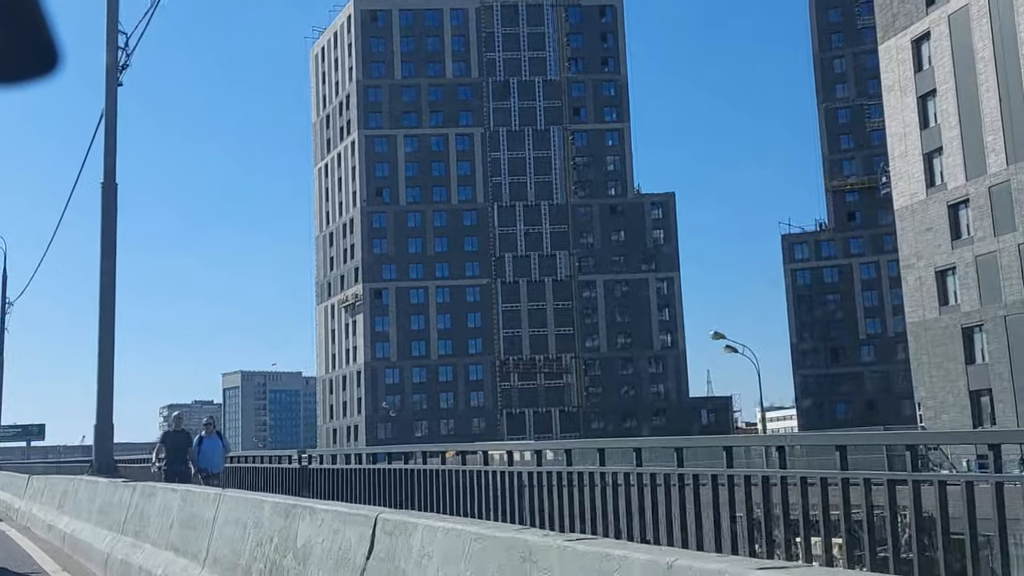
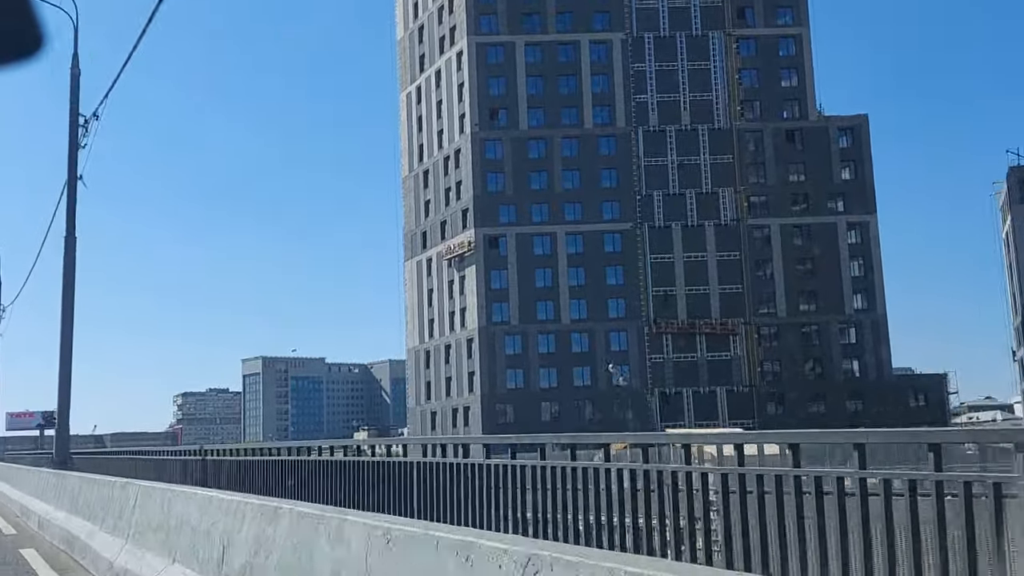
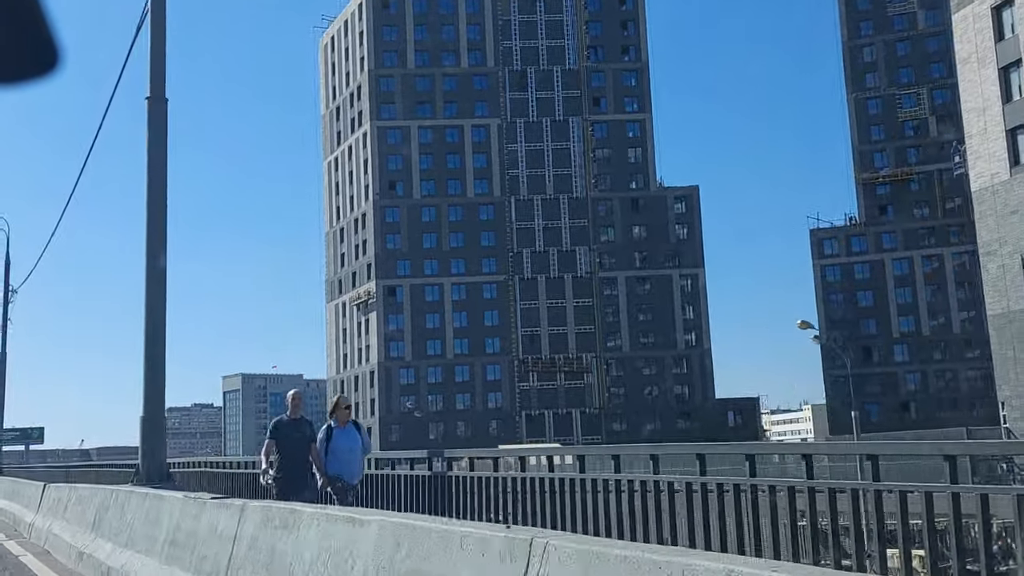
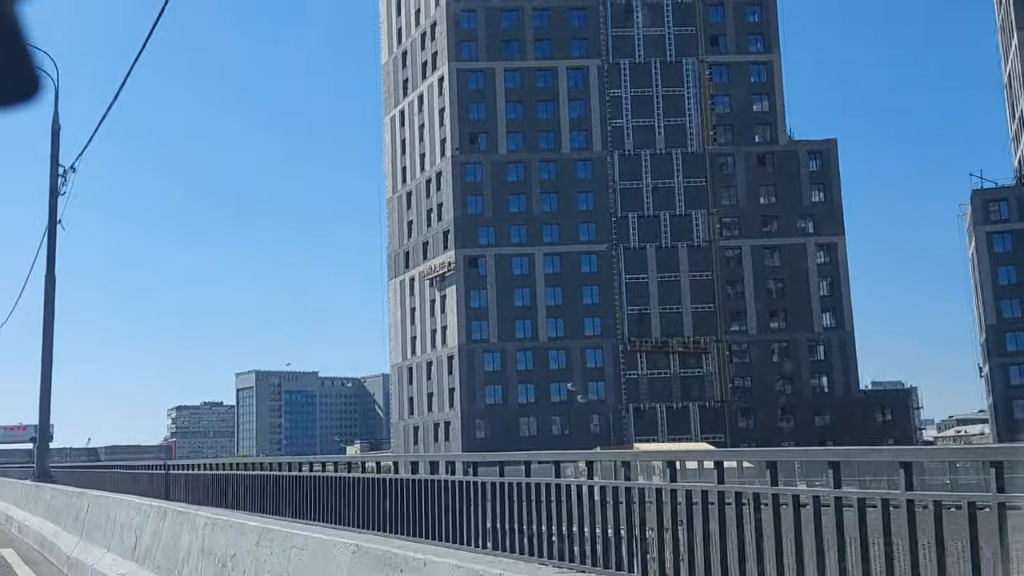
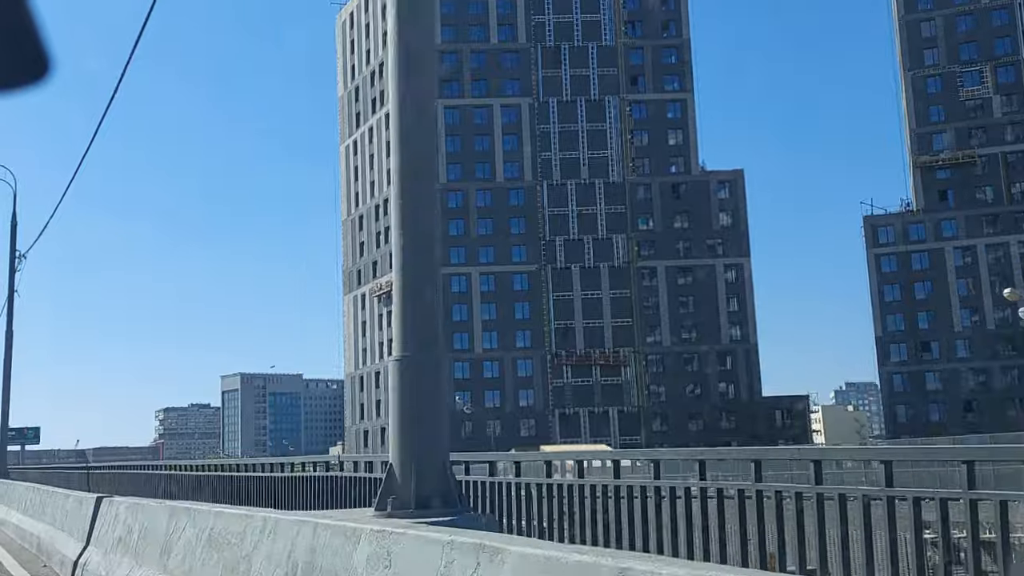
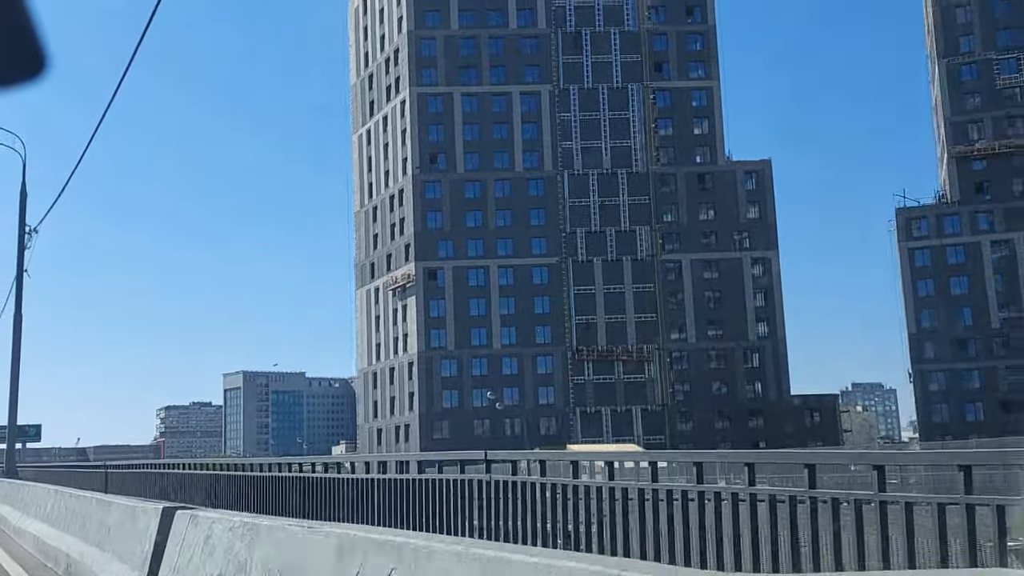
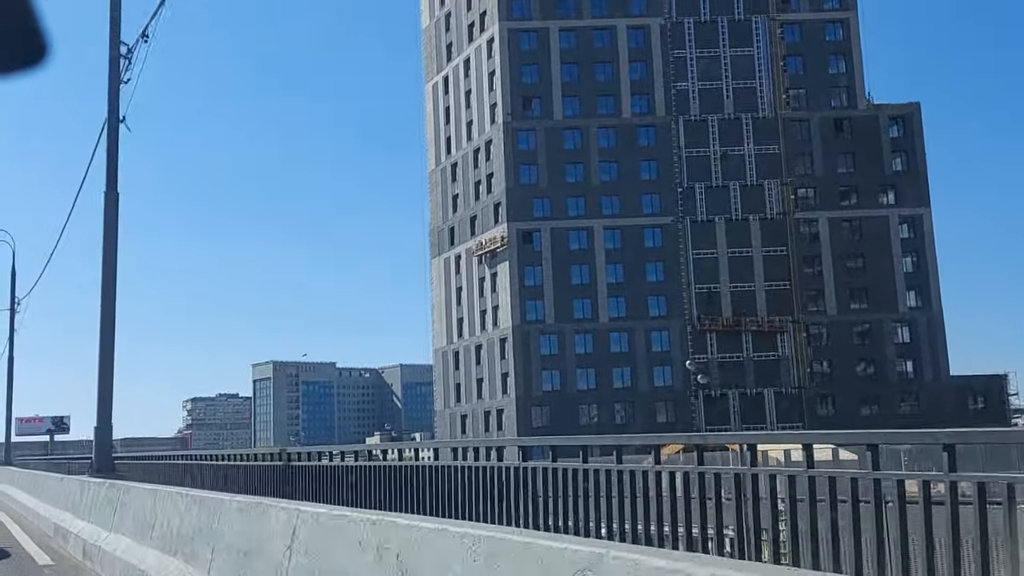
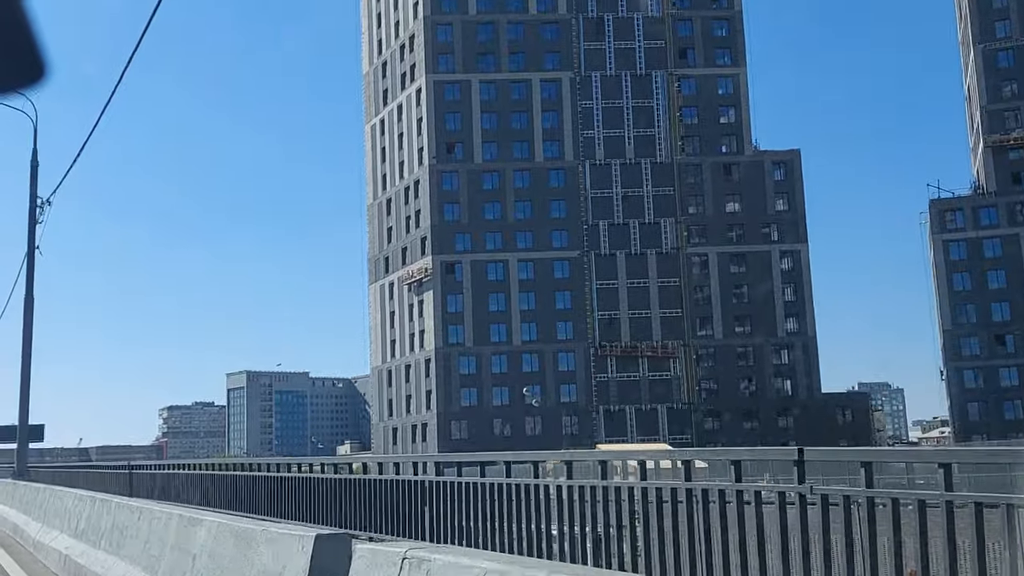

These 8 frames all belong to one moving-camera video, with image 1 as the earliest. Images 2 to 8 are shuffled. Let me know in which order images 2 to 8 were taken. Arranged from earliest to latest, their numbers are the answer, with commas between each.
3, 5, 6, 8, 4, 2, 7
